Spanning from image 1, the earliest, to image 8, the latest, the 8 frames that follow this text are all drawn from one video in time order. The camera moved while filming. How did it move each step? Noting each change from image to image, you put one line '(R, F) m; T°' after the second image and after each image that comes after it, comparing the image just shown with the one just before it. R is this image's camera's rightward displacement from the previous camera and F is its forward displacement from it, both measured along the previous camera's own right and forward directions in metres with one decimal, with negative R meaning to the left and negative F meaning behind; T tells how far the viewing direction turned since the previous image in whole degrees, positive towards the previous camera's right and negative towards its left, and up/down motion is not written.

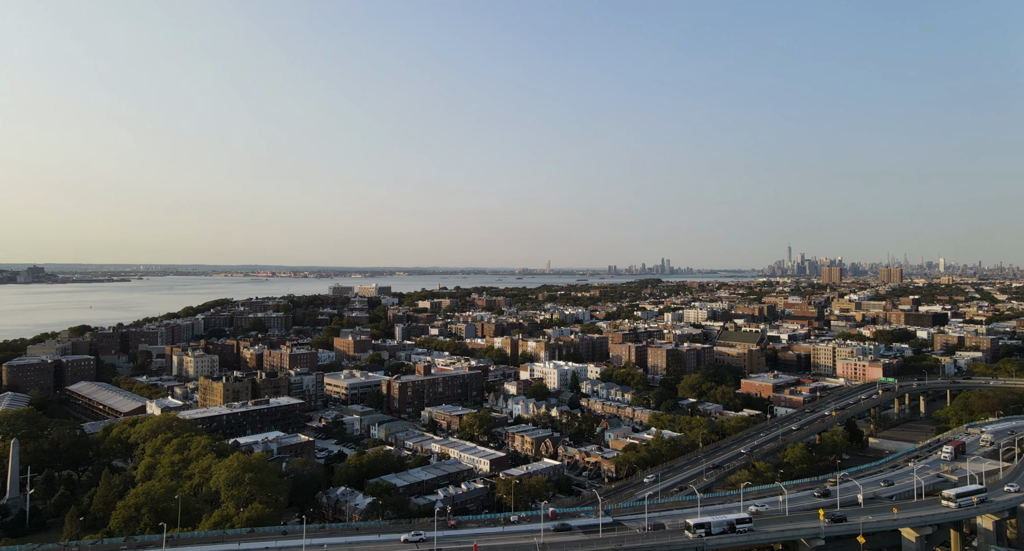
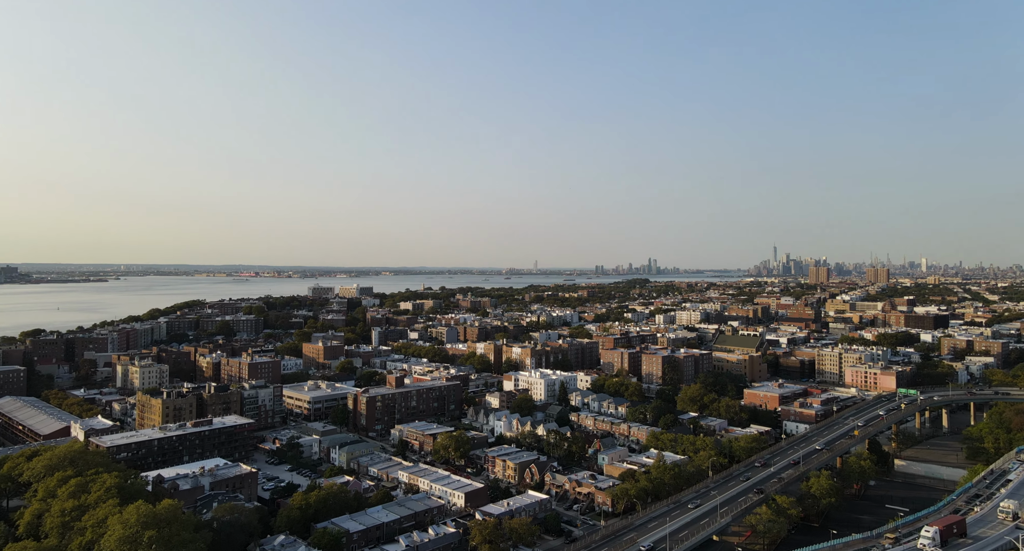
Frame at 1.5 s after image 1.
(+0.2, +3.2) m; +1°
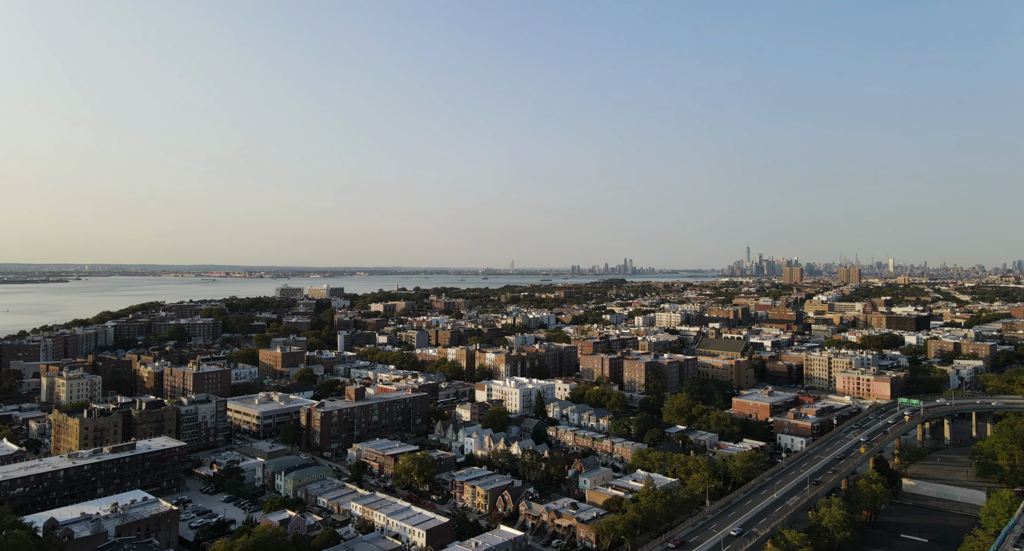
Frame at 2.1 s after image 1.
(+0.2, +2.6) m; +2°
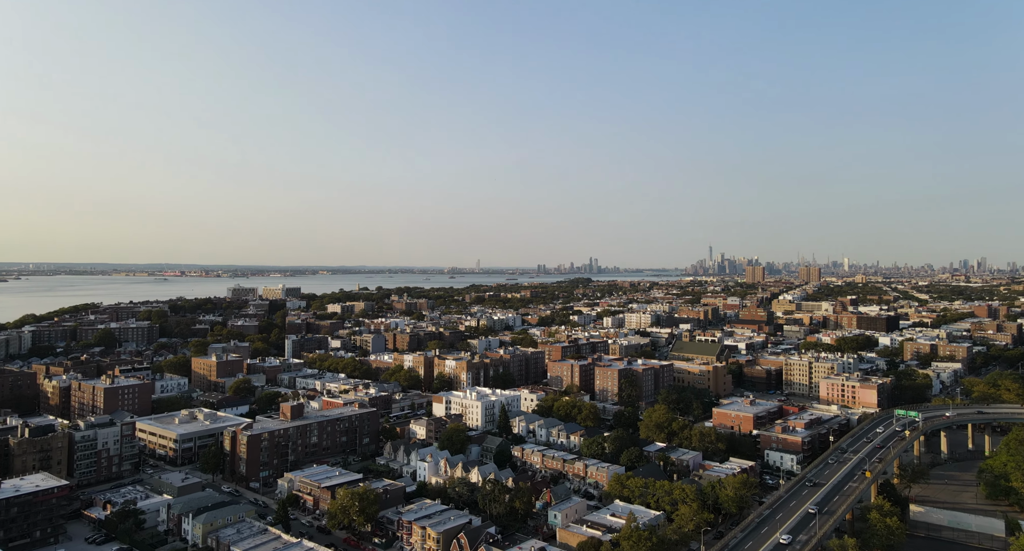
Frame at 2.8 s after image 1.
(+0.2, +3.1) m; +3°
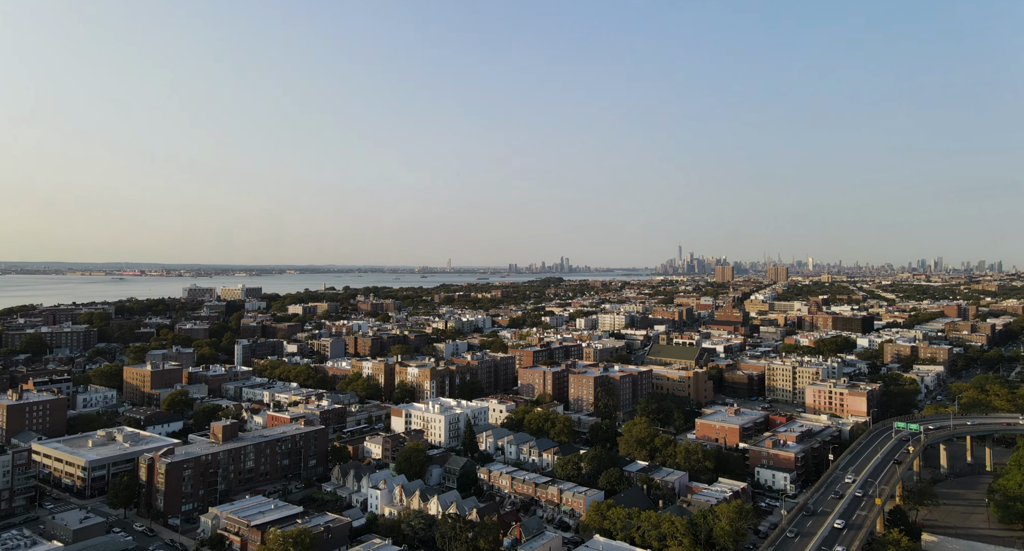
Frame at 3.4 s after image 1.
(+0.2, +2.6) m; +2°
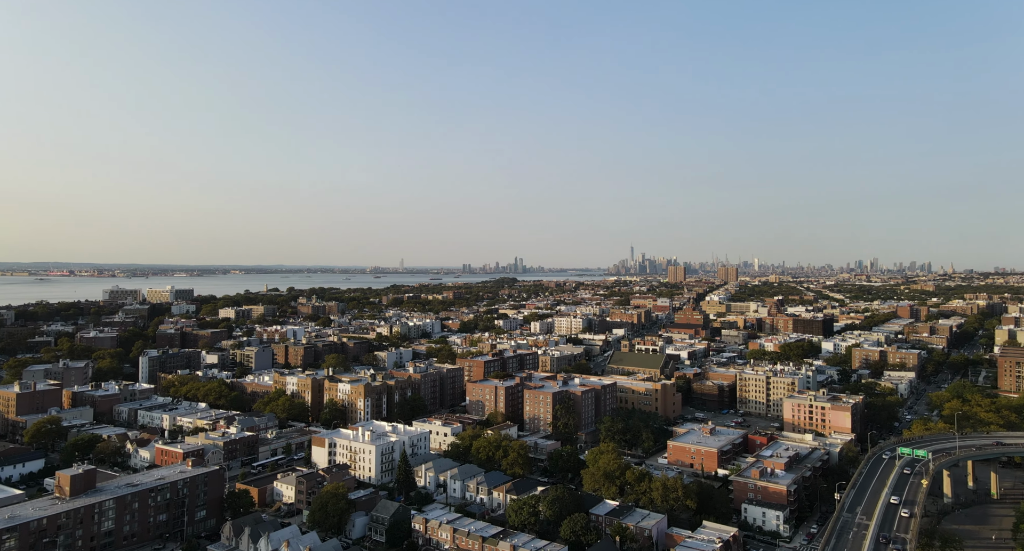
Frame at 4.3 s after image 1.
(+0.3, +4.0) m; +4°
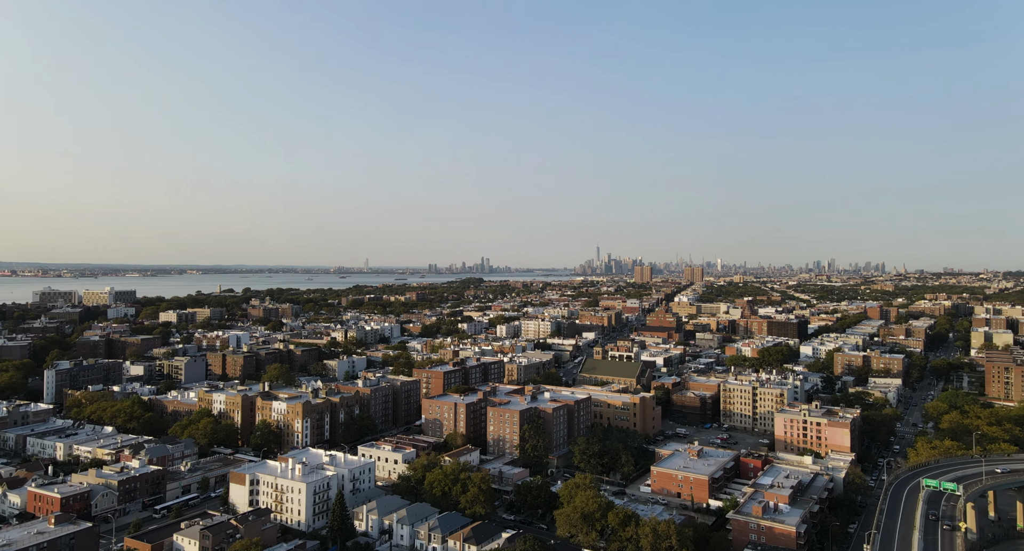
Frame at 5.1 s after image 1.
(+0.2, +3.5) m; +3°
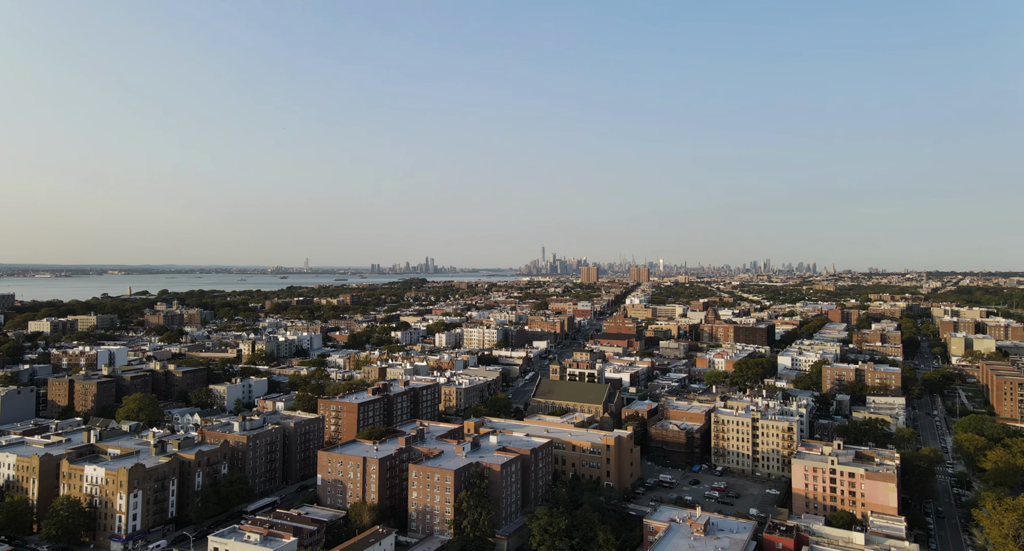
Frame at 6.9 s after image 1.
(+0.4, +7.5) m; +4°
